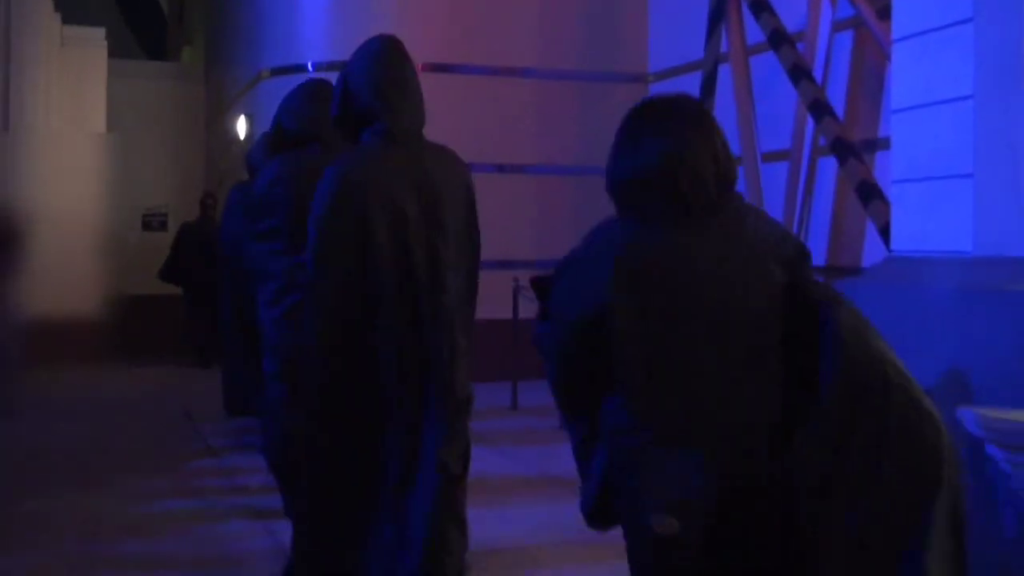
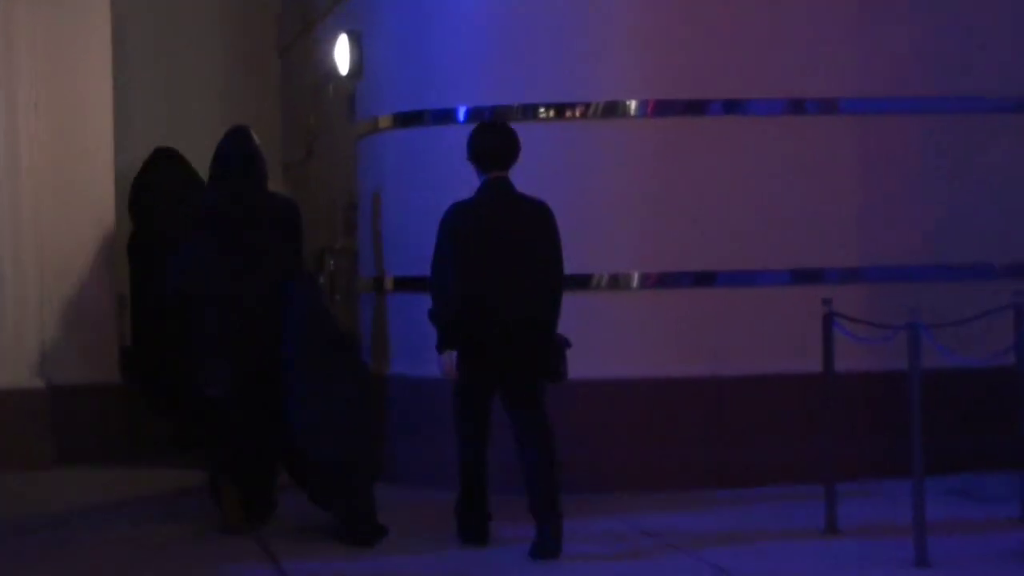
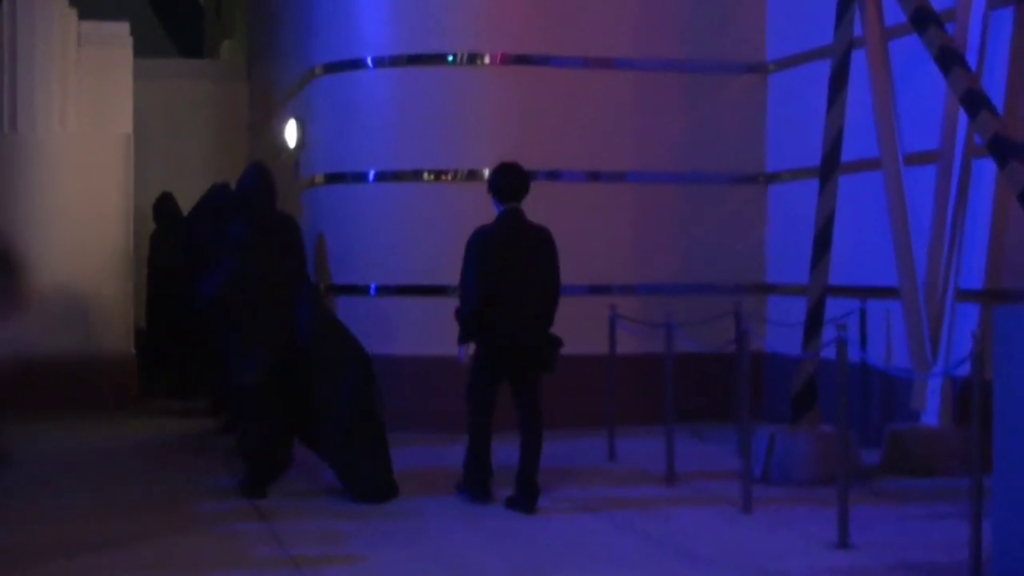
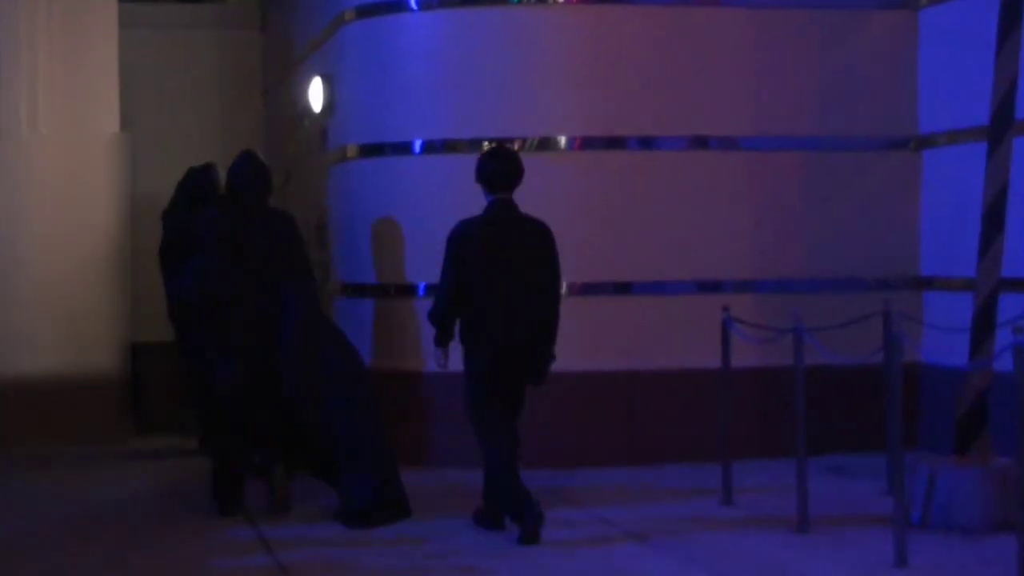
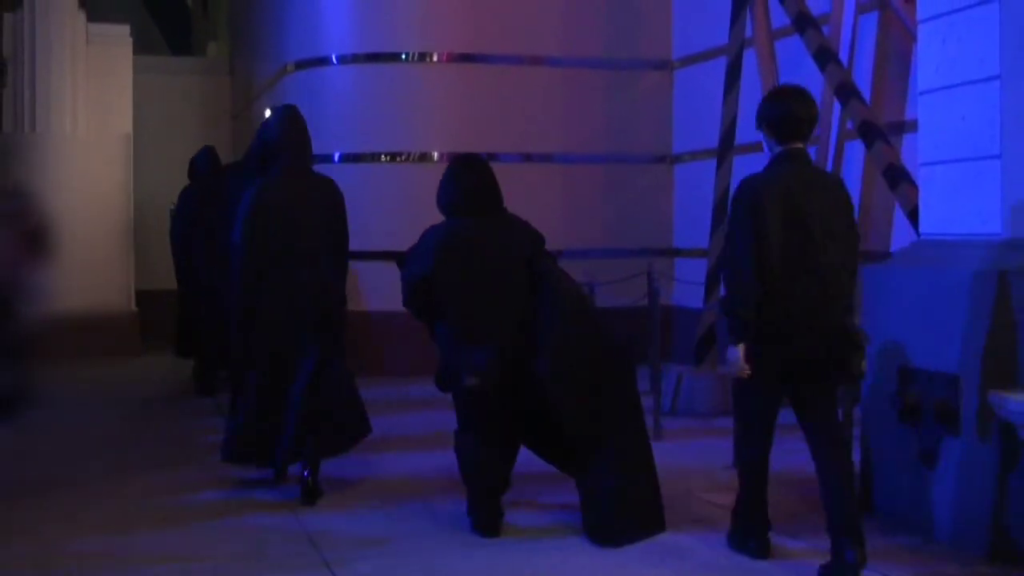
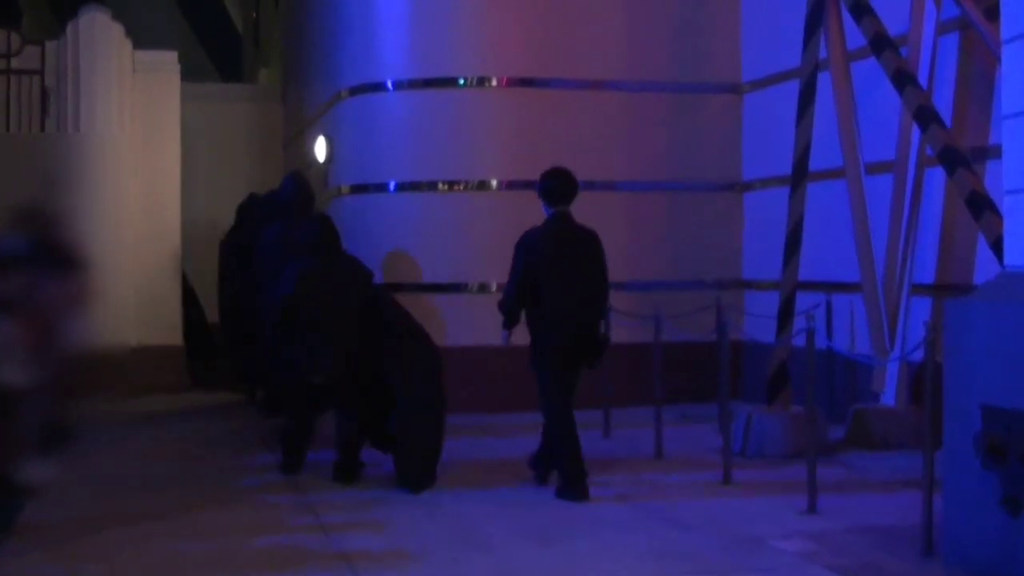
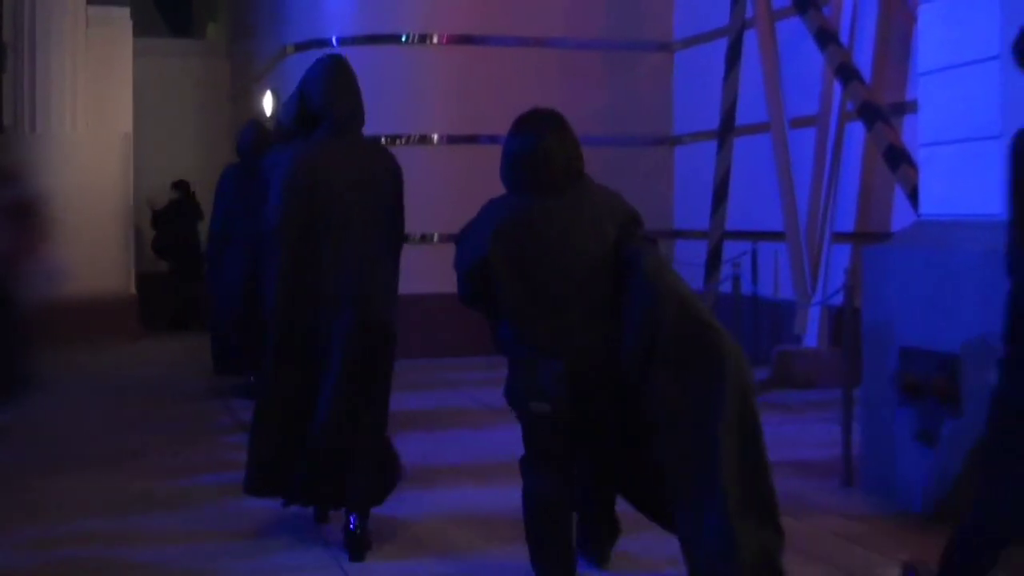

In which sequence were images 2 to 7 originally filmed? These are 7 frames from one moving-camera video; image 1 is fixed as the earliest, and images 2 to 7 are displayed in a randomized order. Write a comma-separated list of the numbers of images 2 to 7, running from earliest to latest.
7, 5, 6, 3, 4, 2
